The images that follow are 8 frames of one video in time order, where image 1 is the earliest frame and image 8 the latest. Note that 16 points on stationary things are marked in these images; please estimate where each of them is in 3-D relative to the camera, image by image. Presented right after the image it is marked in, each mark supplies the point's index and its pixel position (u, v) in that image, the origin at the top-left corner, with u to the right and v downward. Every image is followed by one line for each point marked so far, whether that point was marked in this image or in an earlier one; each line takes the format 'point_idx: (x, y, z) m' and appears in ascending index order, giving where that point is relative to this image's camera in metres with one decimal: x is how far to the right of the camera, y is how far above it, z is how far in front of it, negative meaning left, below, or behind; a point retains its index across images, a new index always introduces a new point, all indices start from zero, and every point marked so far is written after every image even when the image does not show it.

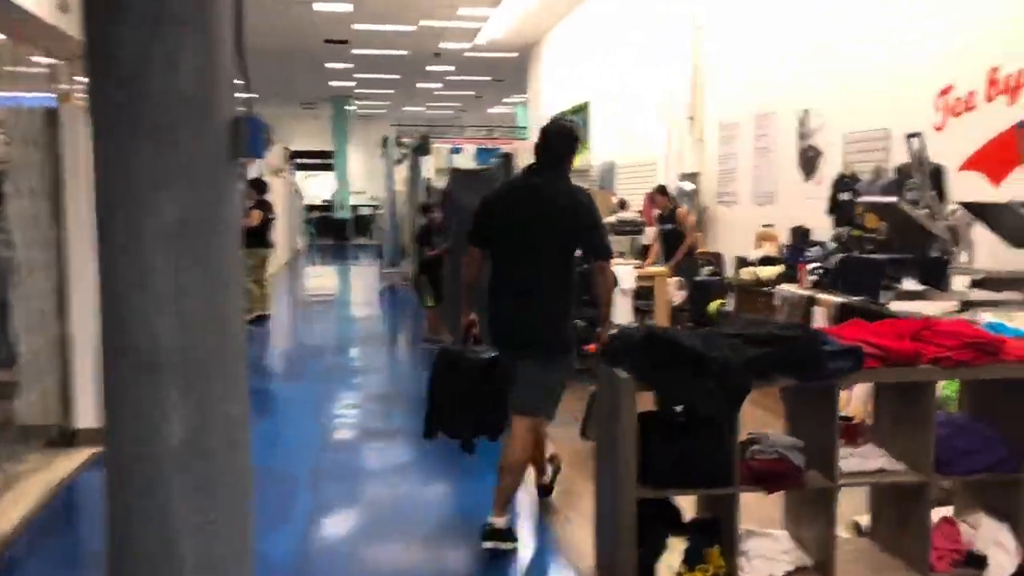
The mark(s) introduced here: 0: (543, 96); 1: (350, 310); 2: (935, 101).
0: (+0.5, +3.0, +15.0) m
1: (-2.0, -0.3, +11.5) m
2: (+2.4, +1.1, +5.4) m
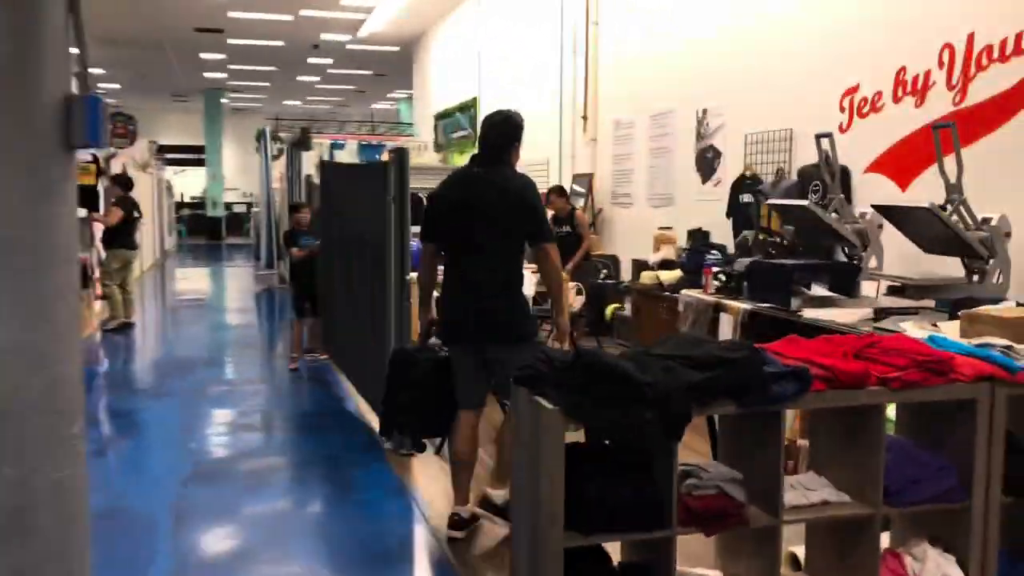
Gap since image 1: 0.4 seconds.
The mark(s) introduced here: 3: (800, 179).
0: (-1.3, +3.0, +14.6) m
1: (-3.3, -0.3, +10.8) m
2: (+1.8, +1.0, +5.3) m
3: (+1.7, +0.6, +5.5) m
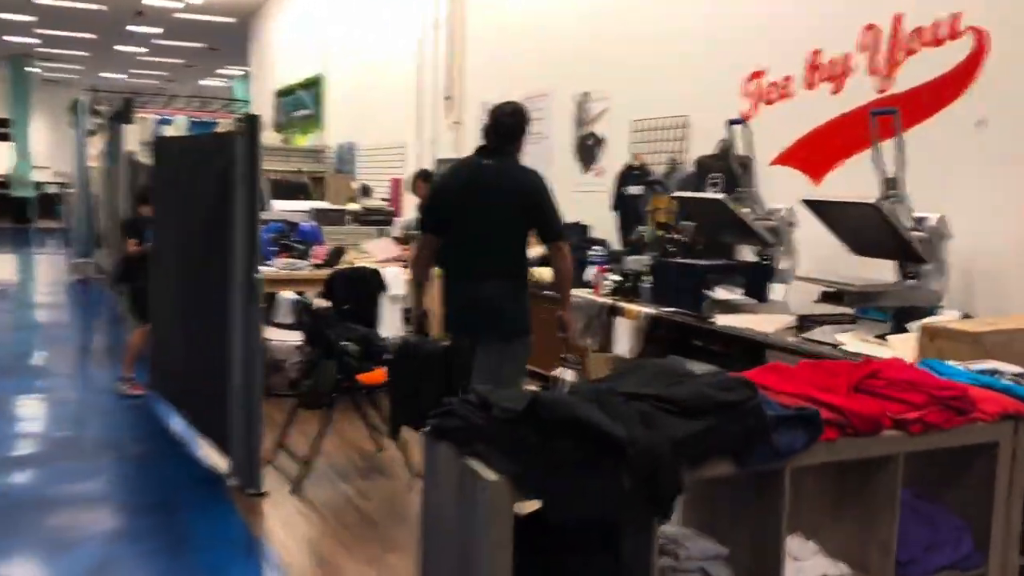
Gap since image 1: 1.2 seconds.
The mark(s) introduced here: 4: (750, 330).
0: (-3.4, +3.1, +13.4) m
1: (-4.8, -0.2, +9.4) m
2: (+1.2, +1.0, +4.9) m
3: (+1.0, +0.6, +5.0) m
4: (+1.0, -0.2, +3.9) m
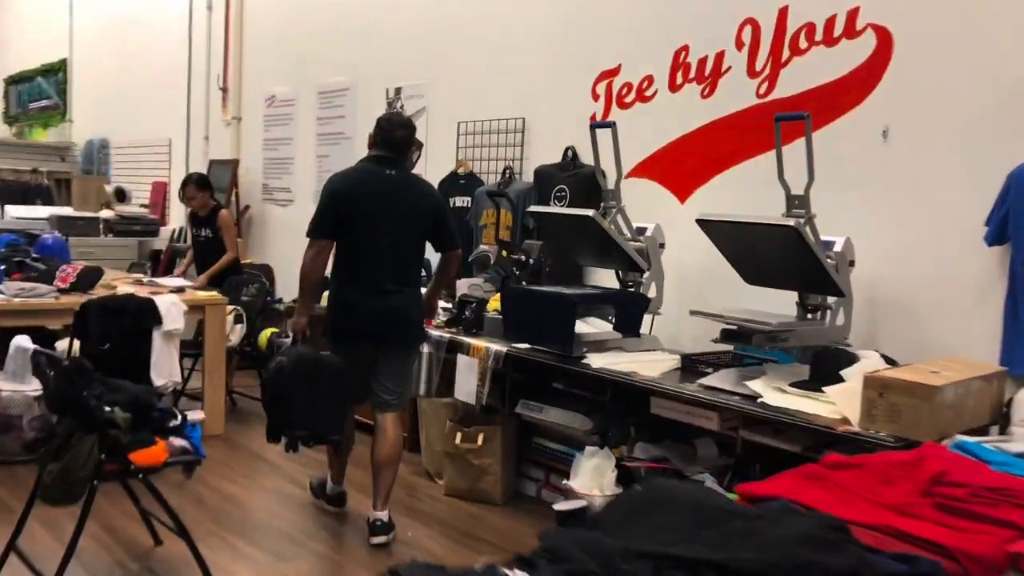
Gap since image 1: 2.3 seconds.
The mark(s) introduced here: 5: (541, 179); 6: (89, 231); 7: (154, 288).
0: (-6.2, +2.9, +11.5) m
1: (-6.5, -0.4, +7.2) m
2: (+0.4, +0.9, +4.3) m
3: (+0.1, +0.5, +4.4) m
4: (+0.4, -0.3, +3.2) m
5: (+0.1, +0.5, +4.3) m
6: (-3.2, +0.4, +7.2) m
7: (-1.8, 0.0, +4.7) m
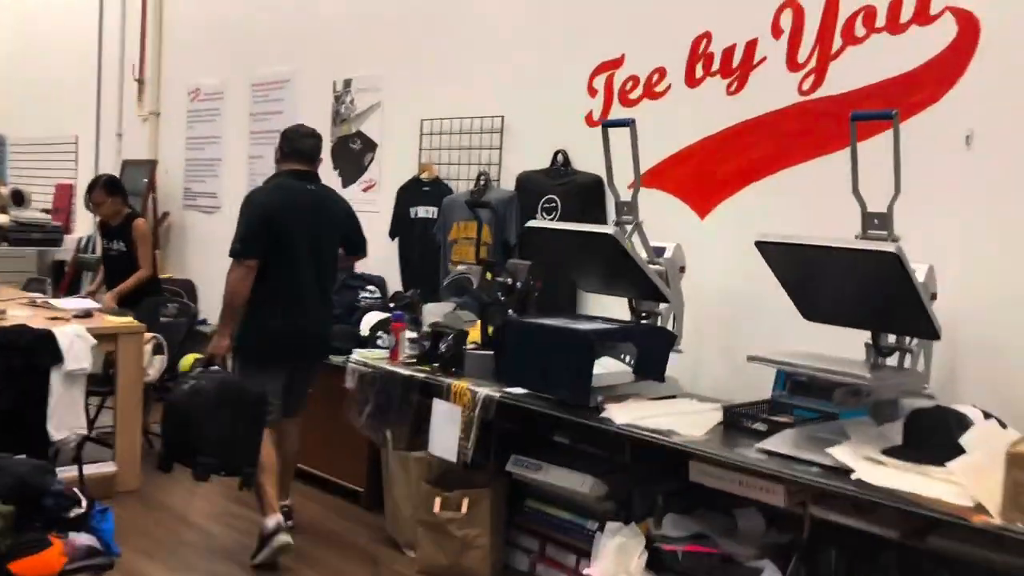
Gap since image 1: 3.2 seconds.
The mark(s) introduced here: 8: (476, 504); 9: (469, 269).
0: (-6.8, +2.8, +10.3) m
1: (-6.8, -0.5, +6.0) m
2: (+0.3, +0.8, +3.6) m
3: (+0.1, +0.4, +3.7) m
4: (+0.4, -0.4, +2.6) m
5: (+0.1, +0.4, +3.7) m
6: (-3.5, +0.3, +6.3) m
7: (-1.9, -0.1, +3.9) m
8: (-0.1, -0.7, +3.0) m
9: (-0.2, +0.1, +3.6) m
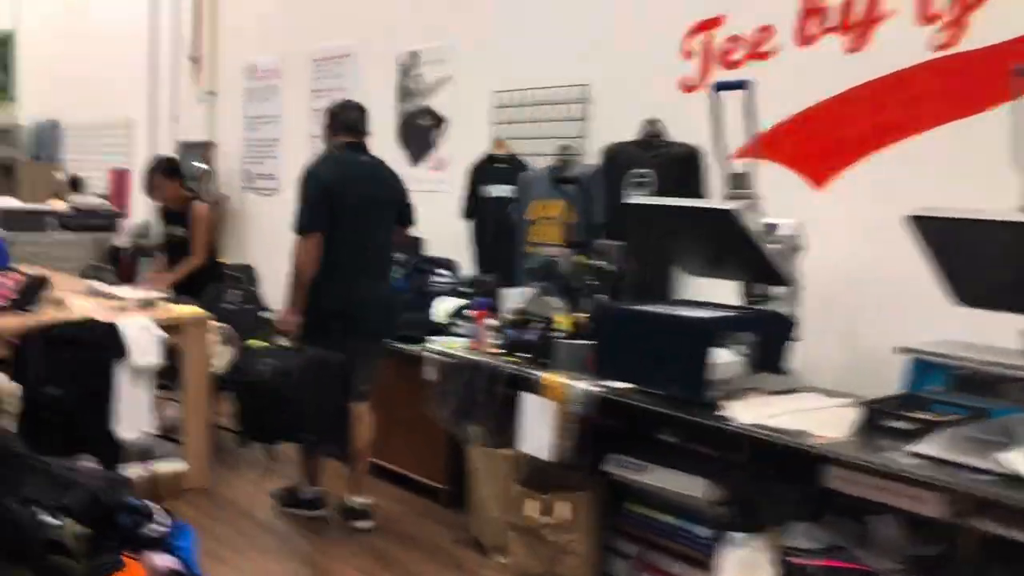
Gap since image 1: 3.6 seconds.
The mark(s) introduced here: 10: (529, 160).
0: (-6.2, +2.9, +10.3) m
1: (-6.4, -0.5, +6.1) m
2: (+0.6, +0.9, +3.3) m
3: (+0.4, +0.4, +3.4) m
4: (+0.7, -0.3, +2.3) m
5: (+0.4, +0.5, +3.4) m
6: (-3.1, +0.4, +6.1) m
7: (-1.5, -0.1, +3.7) m
8: (+0.2, -0.7, +2.8) m
9: (+0.1, +0.1, +3.4) m
10: (+0.1, +0.5, +4.0) m
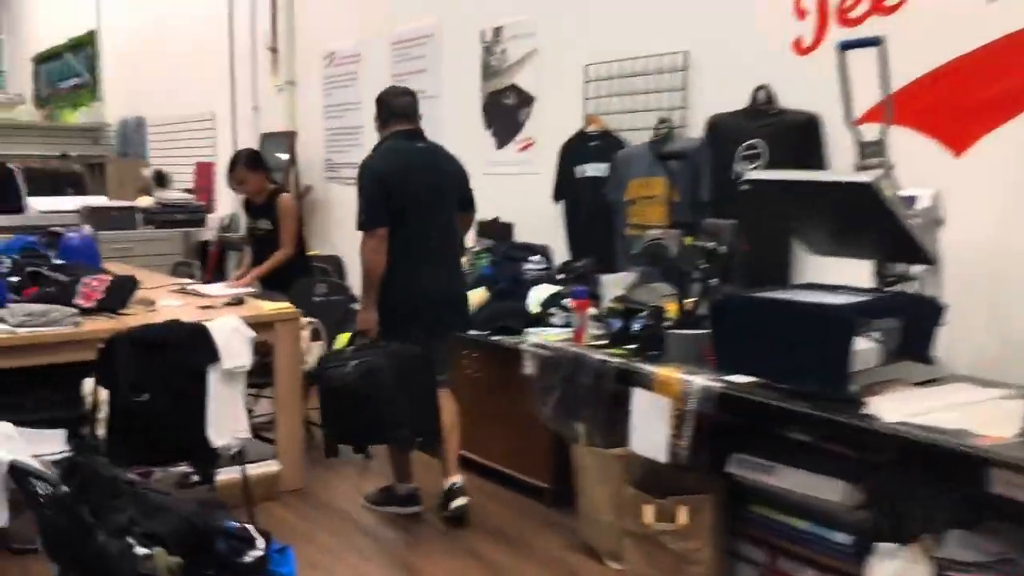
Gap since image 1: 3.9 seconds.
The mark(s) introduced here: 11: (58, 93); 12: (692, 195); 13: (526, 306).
0: (-5.4, +2.9, +10.5) m
1: (-5.8, -0.6, +6.4) m
2: (+0.9, +0.9, +3.0) m
3: (+0.7, +0.5, +3.2) m
4: (+1.0, -0.3, +2.0) m
5: (+0.7, +0.5, +3.1) m
6: (-2.5, +0.4, +6.2) m
7: (-1.2, -0.1, +3.6) m
8: (+0.5, -0.6, +2.6) m
9: (+0.5, +0.2, +3.1) m
10: (+0.4, +0.6, +3.7) m
11: (-4.7, +2.0, +9.8) m
12: (+0.6, +0.3, +3.3) m
13: (+0.1, -0.1, +3.6) m
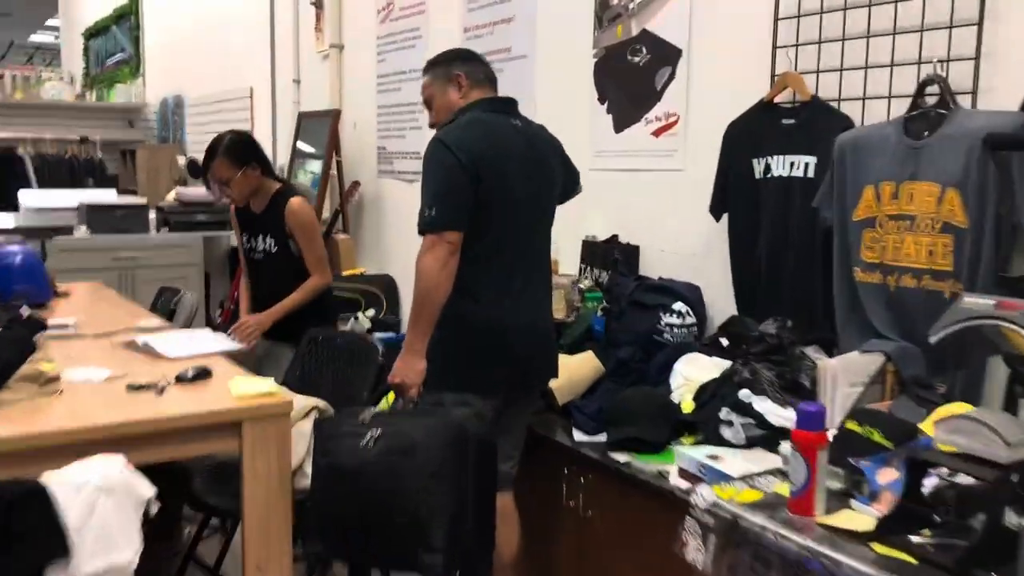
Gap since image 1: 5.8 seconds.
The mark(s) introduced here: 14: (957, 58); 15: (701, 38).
0: (-4.4, +2.9, +9.4) m
1: (-5.2, -0.6, +5.4) m
2: (+1.2, +0.7, +1.5) m
3: (+1.0, +0.3, +1.6) m
4: (+1.1, -0.5, +0.5) m
5: (+1.0, +0.3, +1.6) m
6: (-2.0, +0.3, +4.9) m
7: (-0.9, -0.2, +2.2) m
8: (+0.7, -0.8, +1.1) m
9: (+0.7, 0.0, +1.6) m
10: (+0.8, +0.4, +2.2) m
11: (-3.8, +2.0, +8.7) m
12: (+0.9, +0.1, +1.7) m
13: (+0.4, -0.2, +2.1) m
14: (+0.9, +0.5, +1.9) m
15: (+0.5, +0.7, +2.5) m
